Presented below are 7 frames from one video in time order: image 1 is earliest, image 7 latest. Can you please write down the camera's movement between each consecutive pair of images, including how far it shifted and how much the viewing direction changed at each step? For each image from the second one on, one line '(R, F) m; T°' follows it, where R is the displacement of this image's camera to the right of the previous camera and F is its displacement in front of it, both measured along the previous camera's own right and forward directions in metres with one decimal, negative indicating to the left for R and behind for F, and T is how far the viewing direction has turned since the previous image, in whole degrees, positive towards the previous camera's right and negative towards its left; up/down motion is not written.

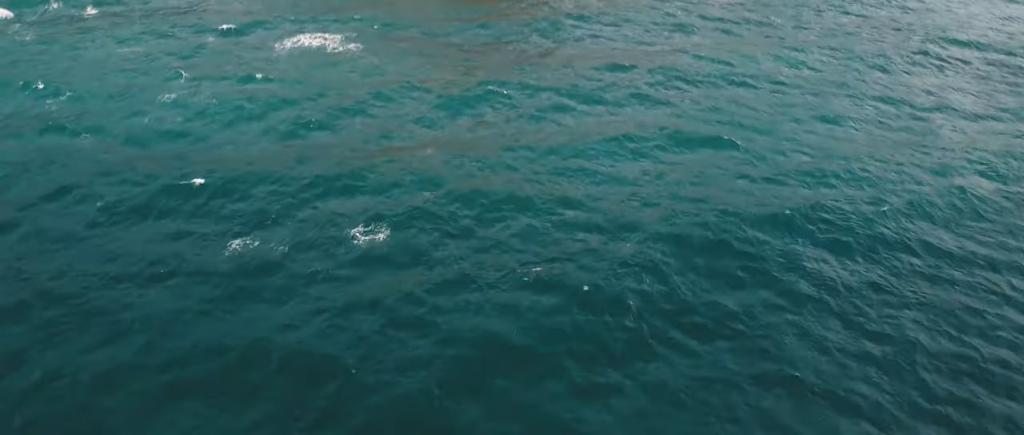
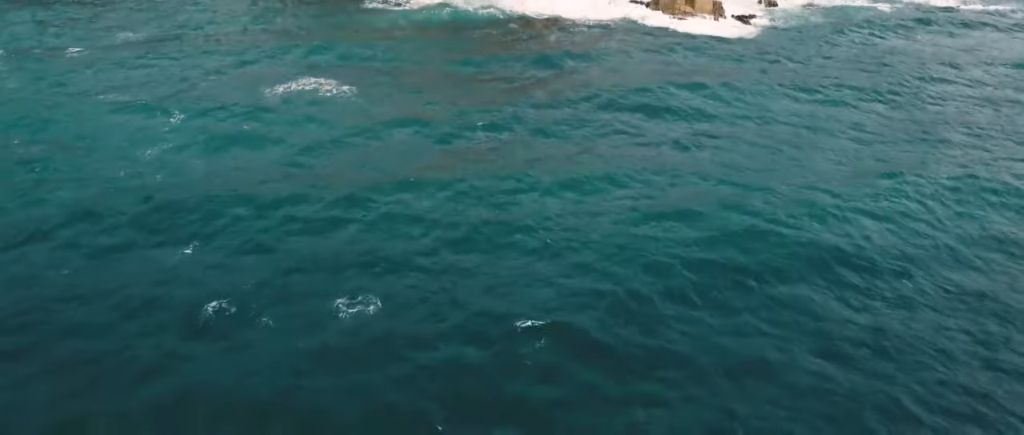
(-2.3, +1.8) m; +4°
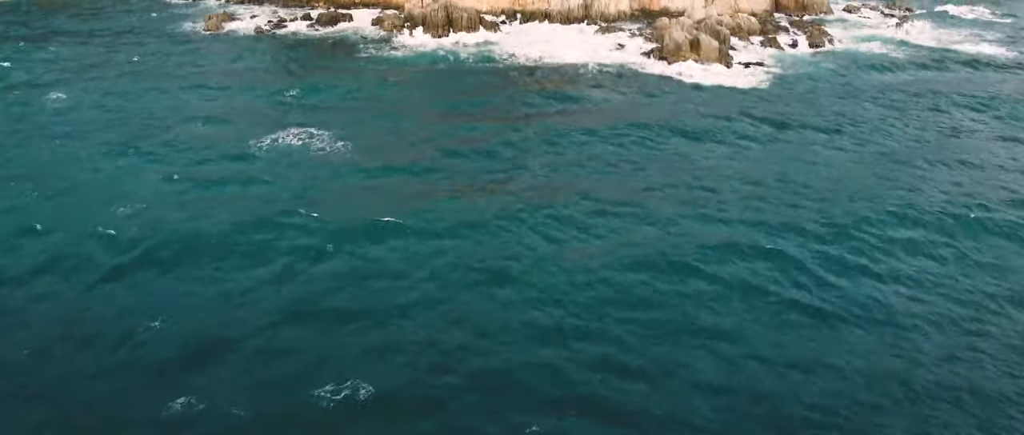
(-0.2, +2.1) m; 0°
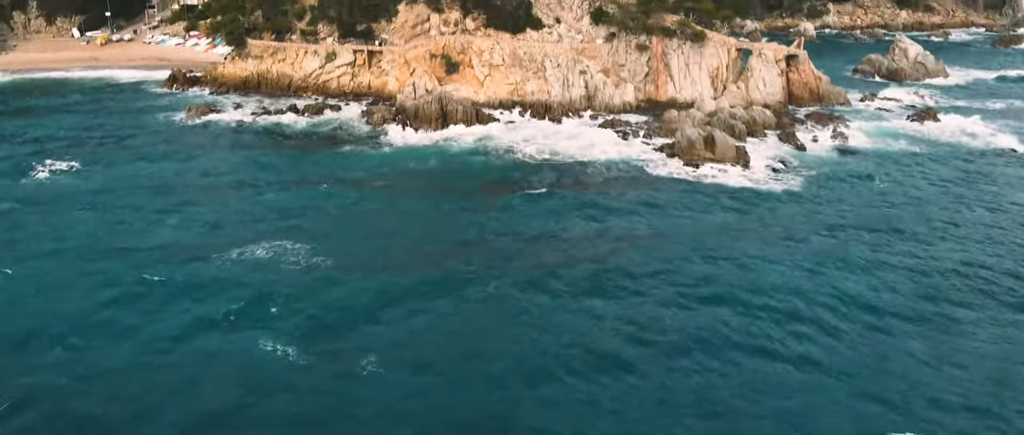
(0.0, +4.1) m; 0°
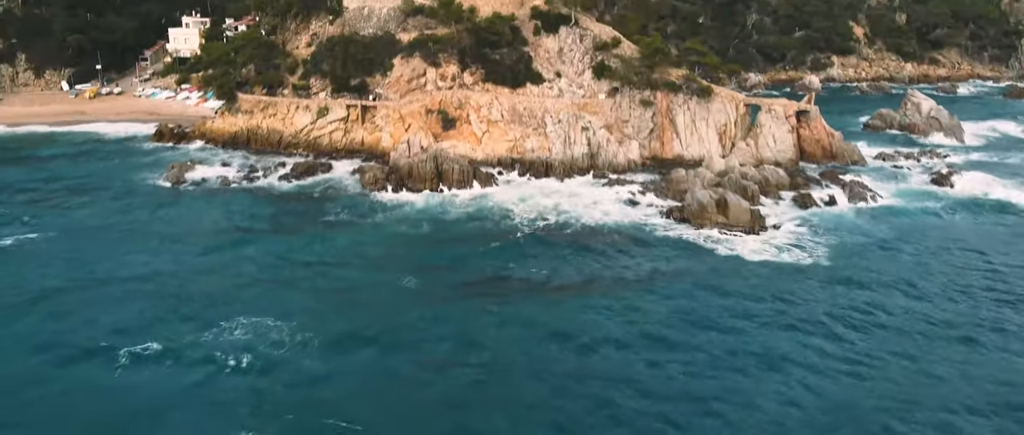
(0.0, +2.7) m; 0°
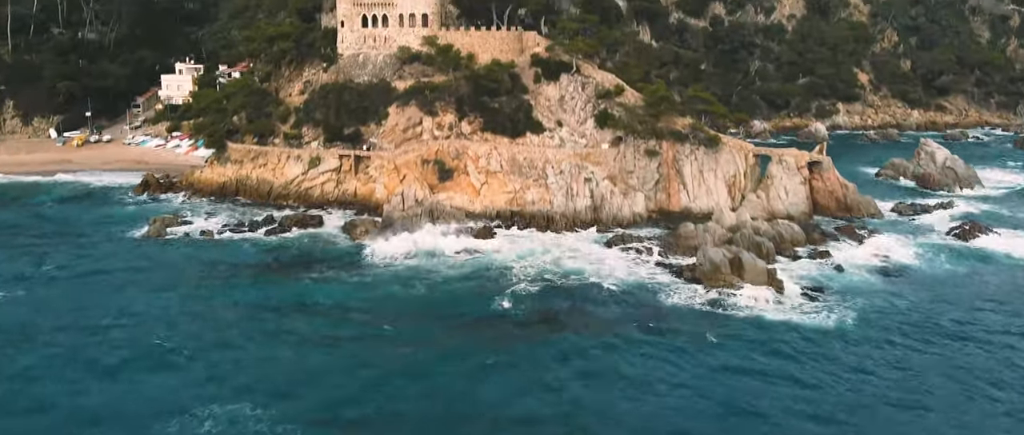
(0.0, +2.5) m; 0°
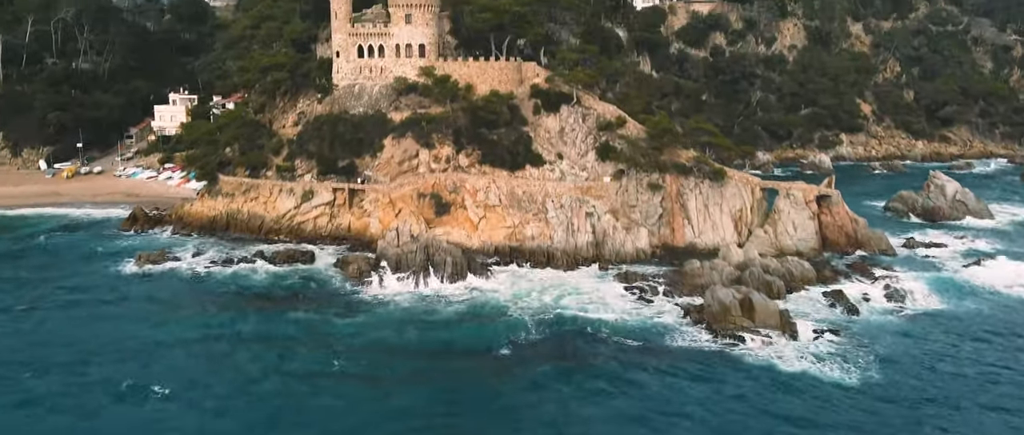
(0.0, +1.7) m; 0°
